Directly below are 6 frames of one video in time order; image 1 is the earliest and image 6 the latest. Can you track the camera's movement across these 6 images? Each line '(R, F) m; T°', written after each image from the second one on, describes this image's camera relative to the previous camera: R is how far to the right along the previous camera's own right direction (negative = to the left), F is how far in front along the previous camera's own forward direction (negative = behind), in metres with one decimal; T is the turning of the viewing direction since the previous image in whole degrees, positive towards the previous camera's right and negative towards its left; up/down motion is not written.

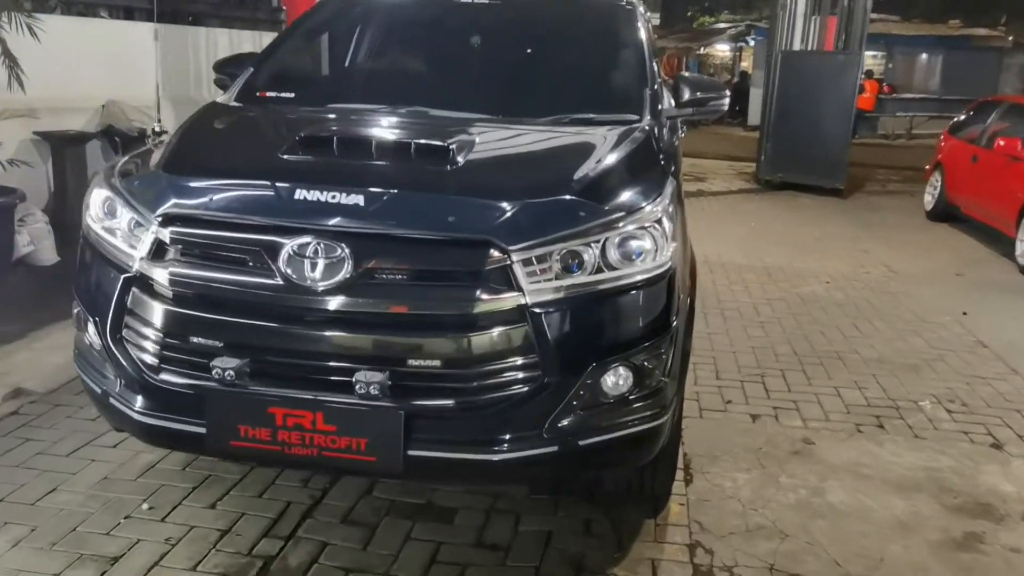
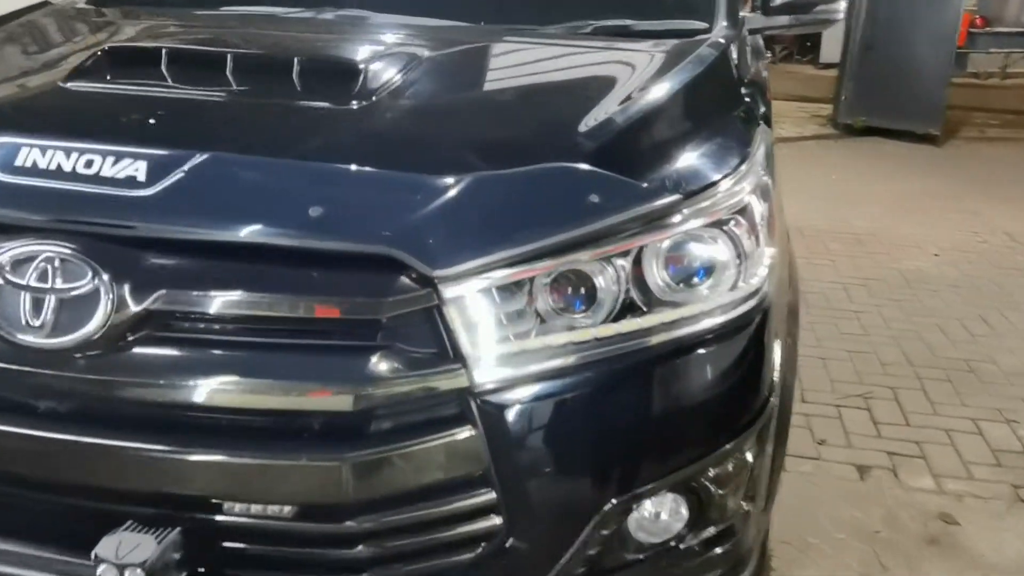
(+0.2, +1.3) m; -3°
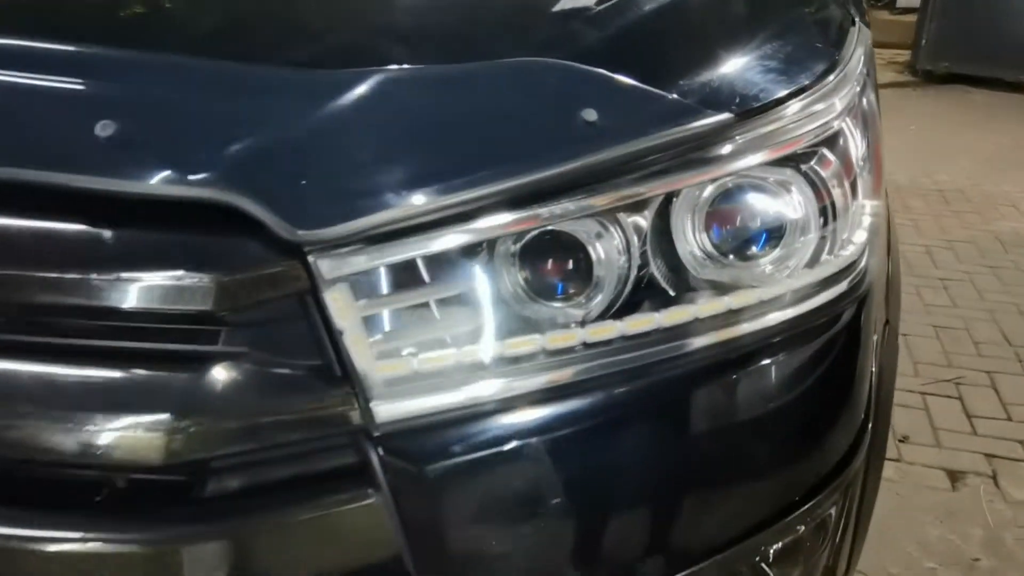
(+0.1, +0.5) m; -4°
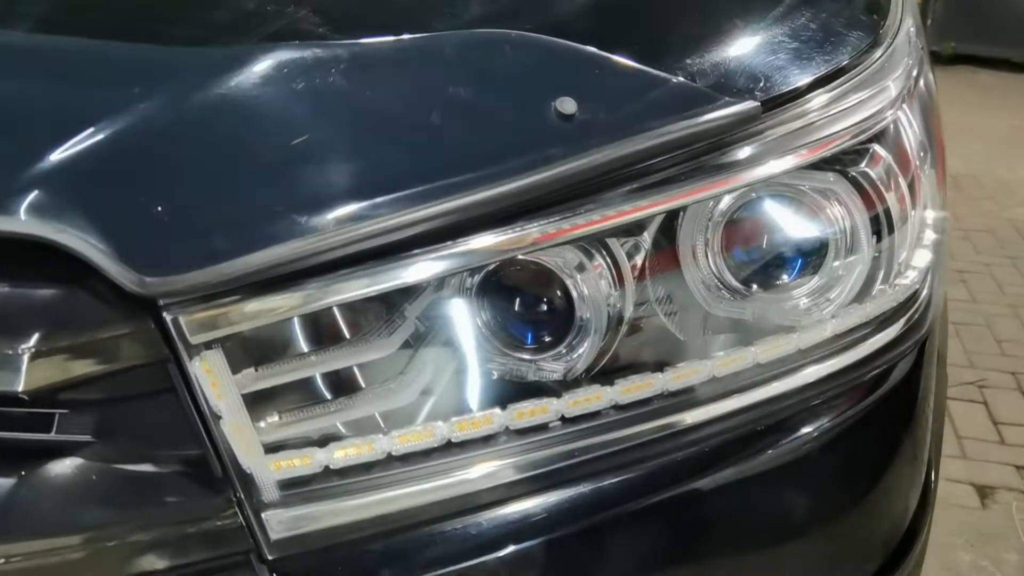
(0.0, +0.2) m; 0°
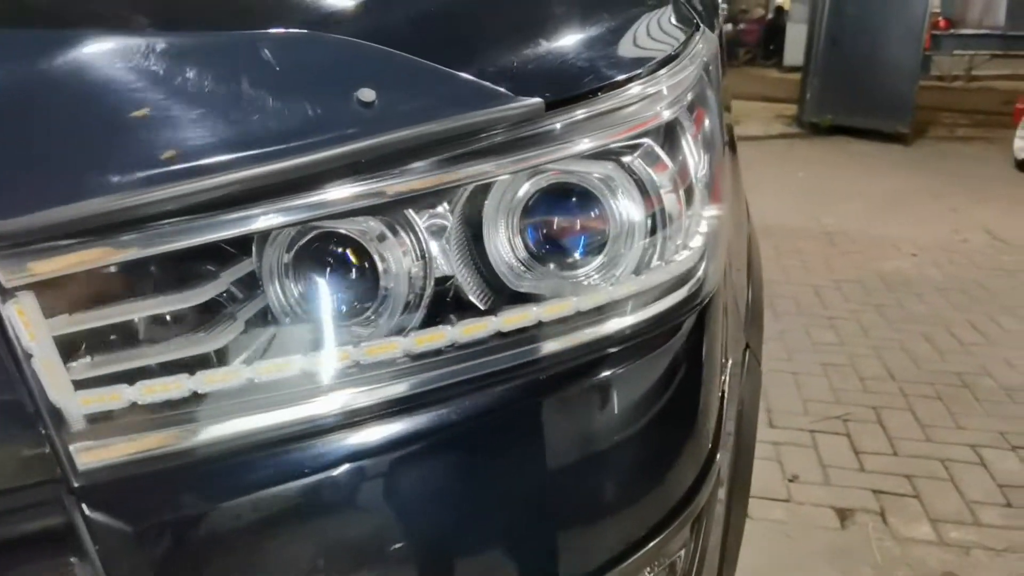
(+0.1, -0.1) m; +6°
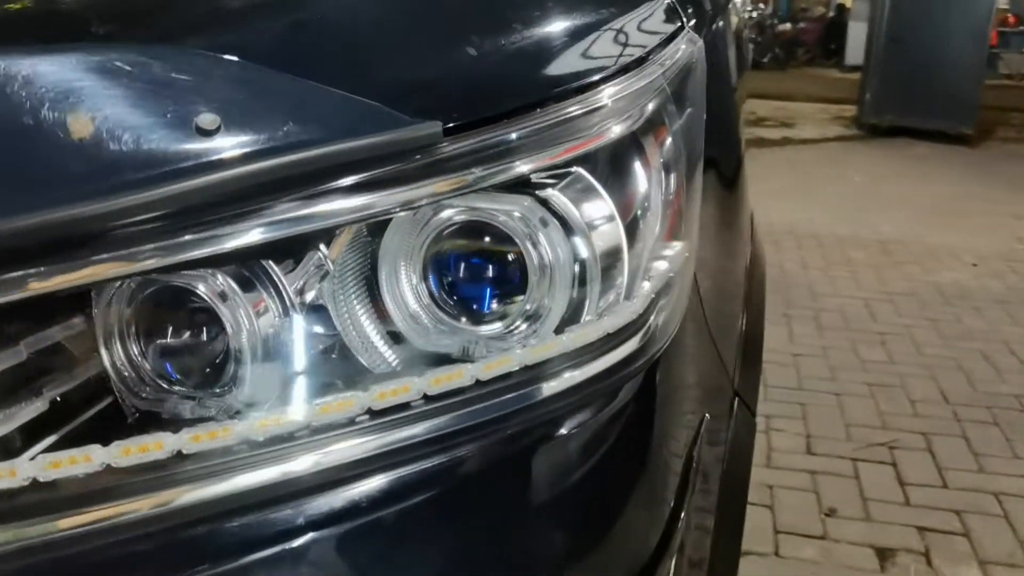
(+0.1, +0.1) m; -4°
